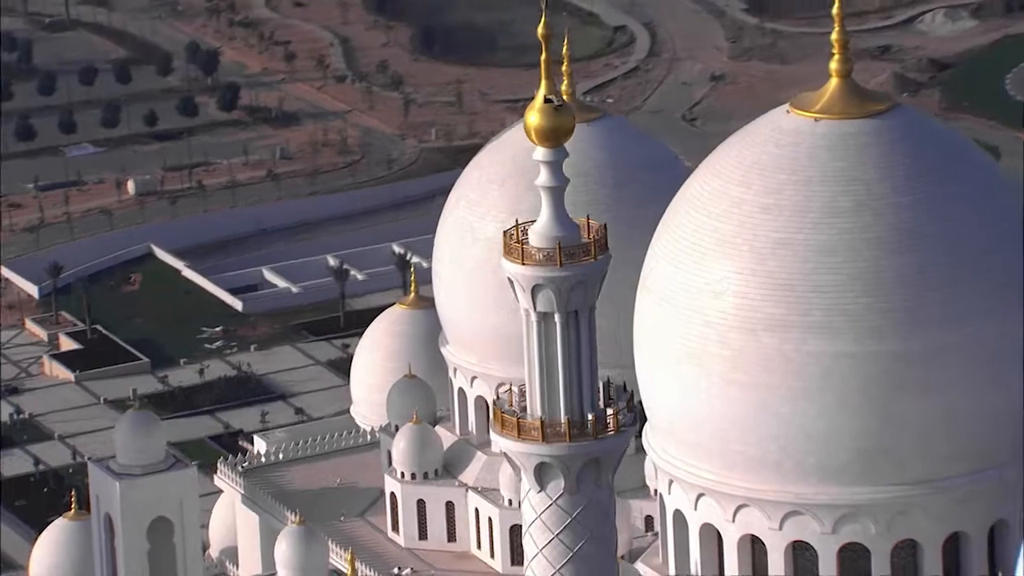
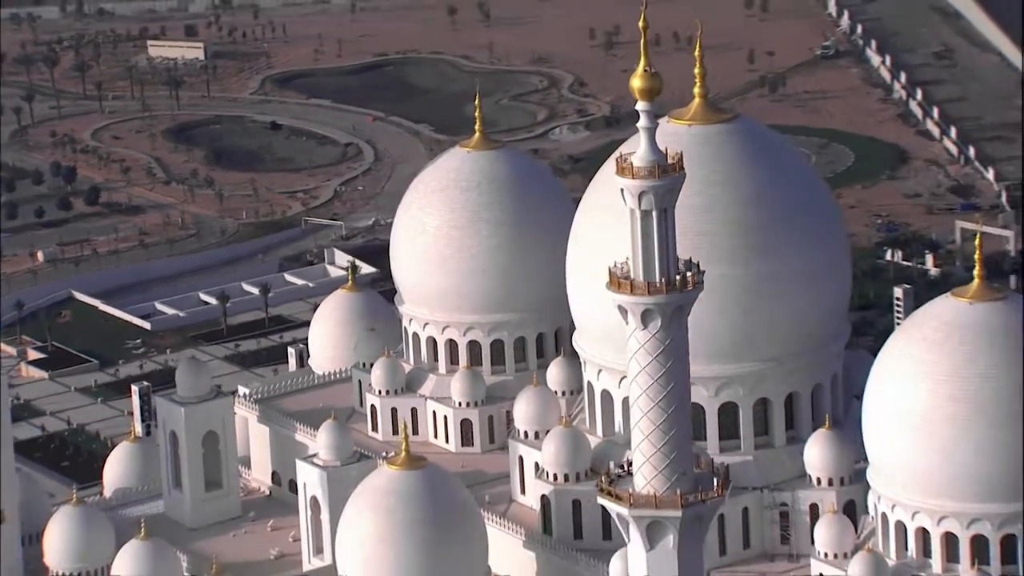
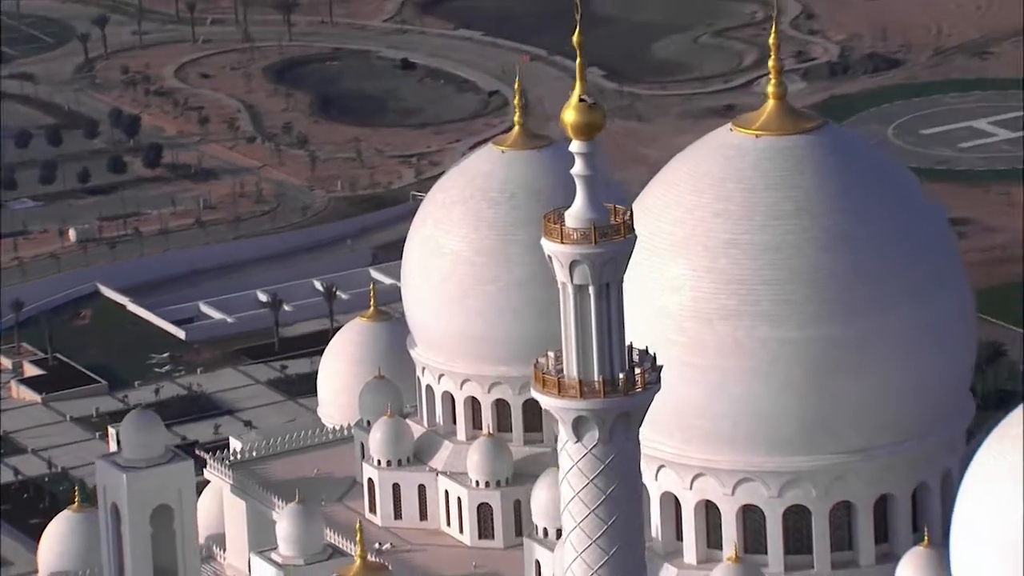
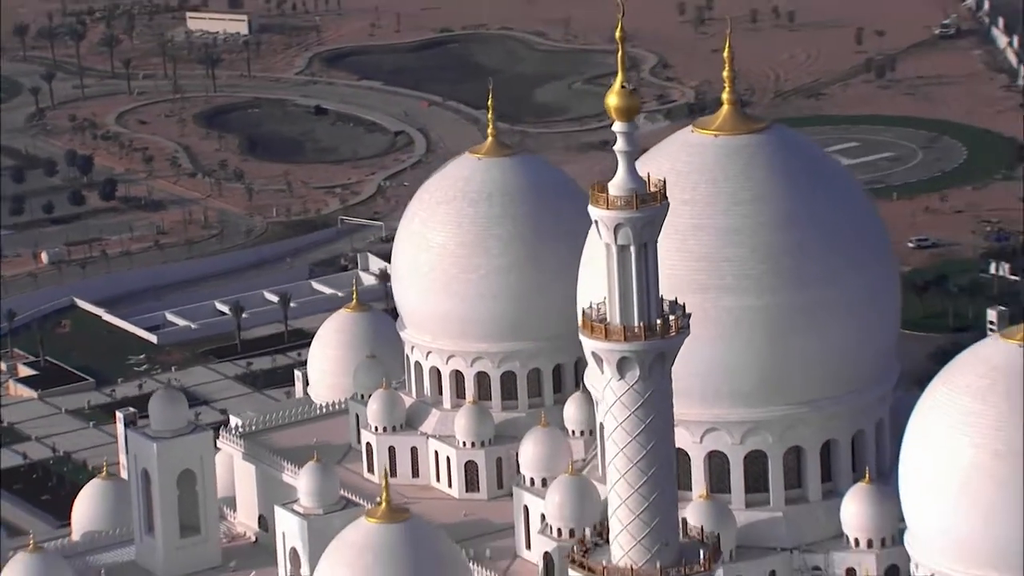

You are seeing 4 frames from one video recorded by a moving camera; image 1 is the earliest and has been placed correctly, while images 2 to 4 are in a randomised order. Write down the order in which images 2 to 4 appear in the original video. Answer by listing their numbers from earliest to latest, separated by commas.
3, 4, 2
